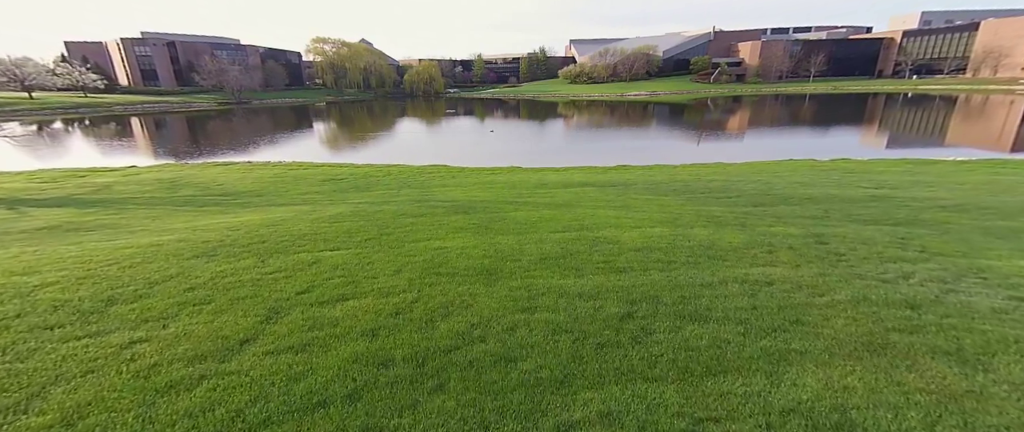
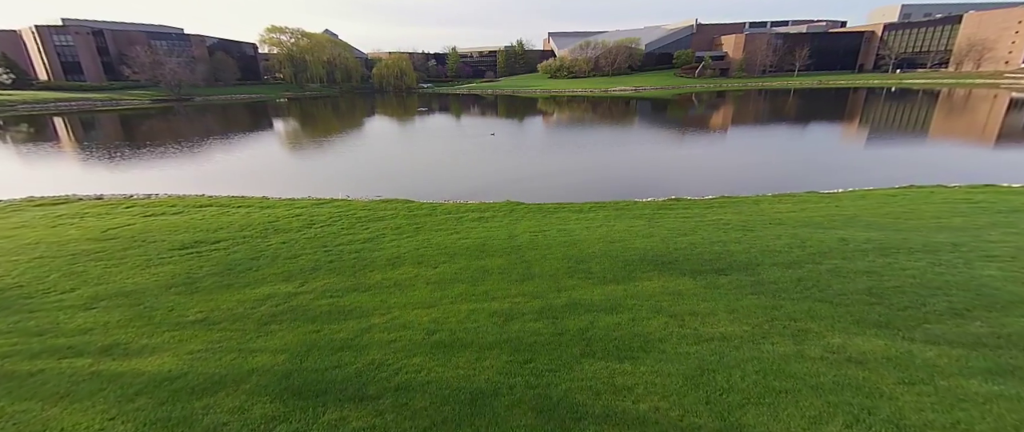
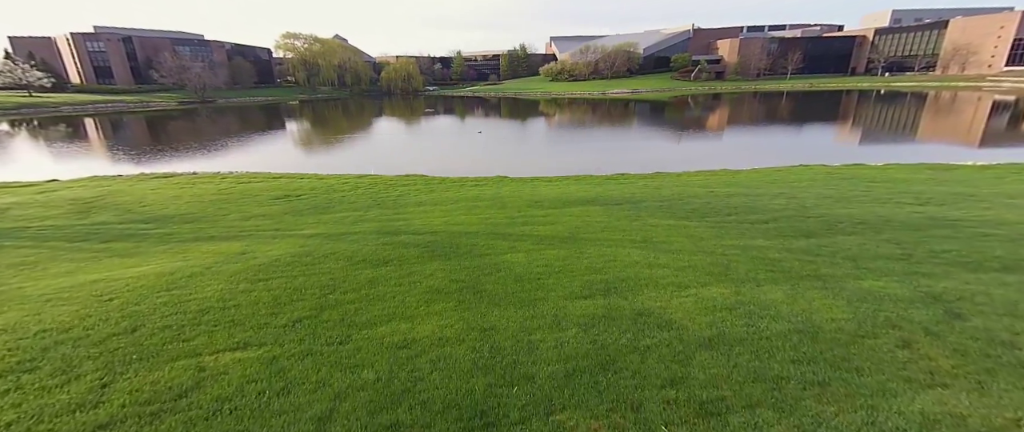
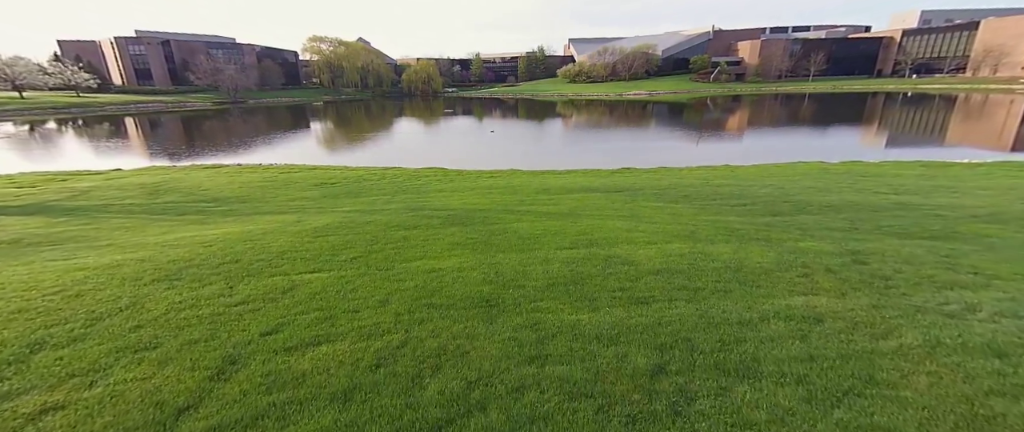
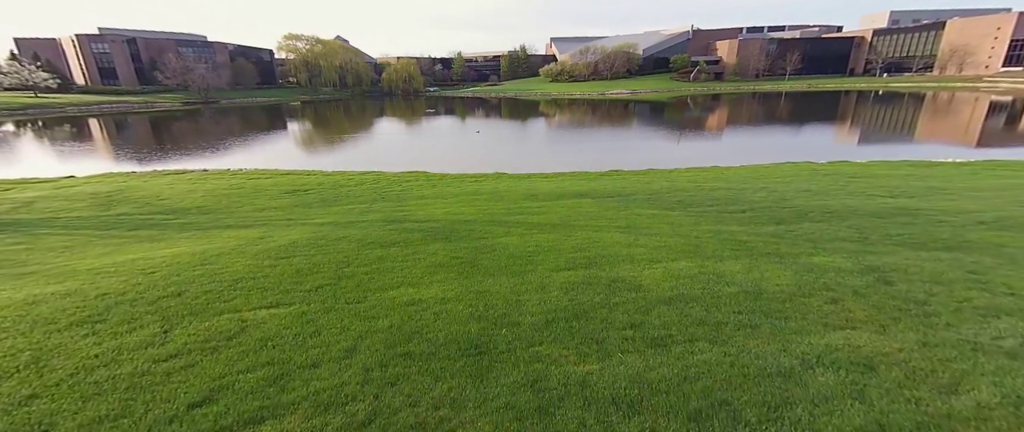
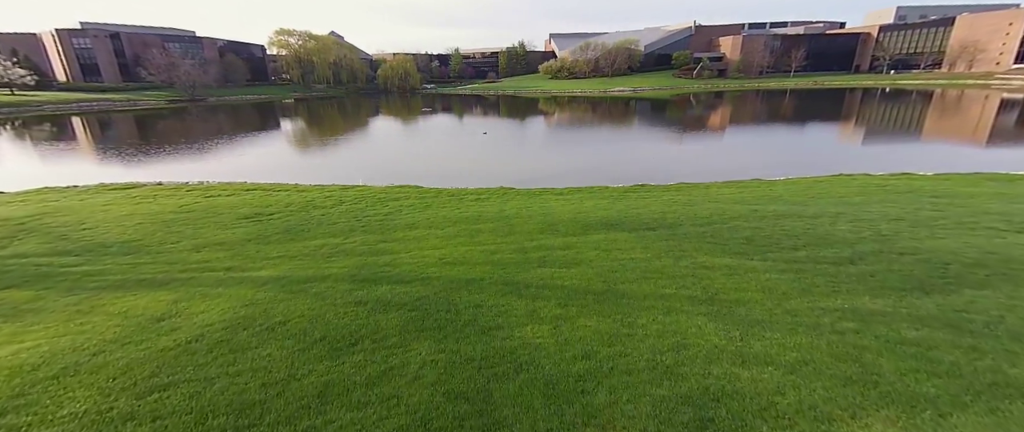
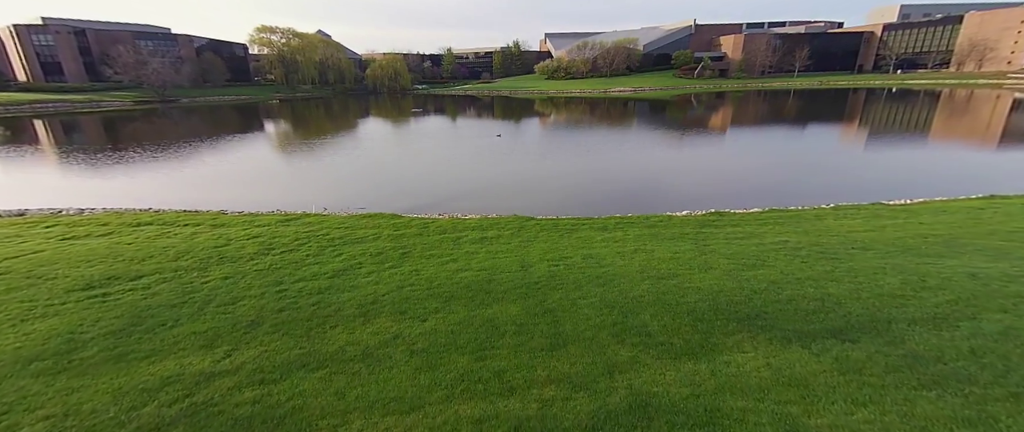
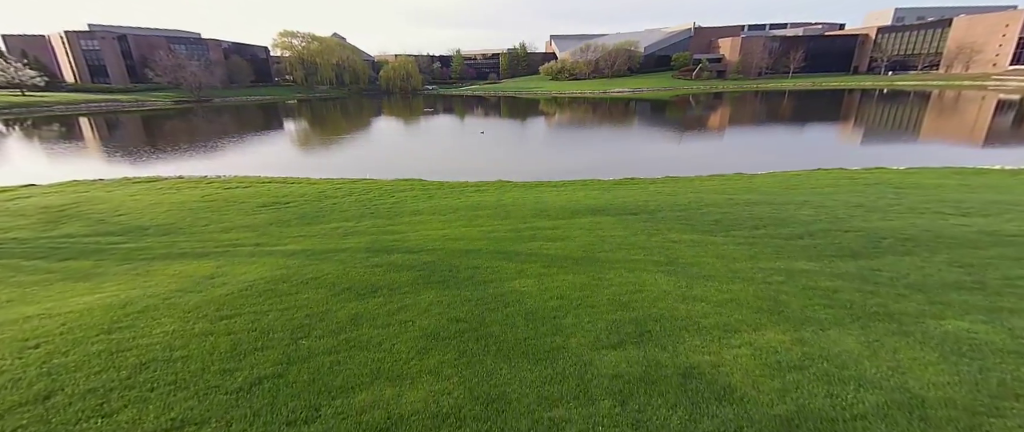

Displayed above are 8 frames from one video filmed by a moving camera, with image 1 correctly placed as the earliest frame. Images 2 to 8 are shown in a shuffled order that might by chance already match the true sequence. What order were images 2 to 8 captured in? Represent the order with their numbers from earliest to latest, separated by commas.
4, 5, 3, 8, 6, 2, 7
